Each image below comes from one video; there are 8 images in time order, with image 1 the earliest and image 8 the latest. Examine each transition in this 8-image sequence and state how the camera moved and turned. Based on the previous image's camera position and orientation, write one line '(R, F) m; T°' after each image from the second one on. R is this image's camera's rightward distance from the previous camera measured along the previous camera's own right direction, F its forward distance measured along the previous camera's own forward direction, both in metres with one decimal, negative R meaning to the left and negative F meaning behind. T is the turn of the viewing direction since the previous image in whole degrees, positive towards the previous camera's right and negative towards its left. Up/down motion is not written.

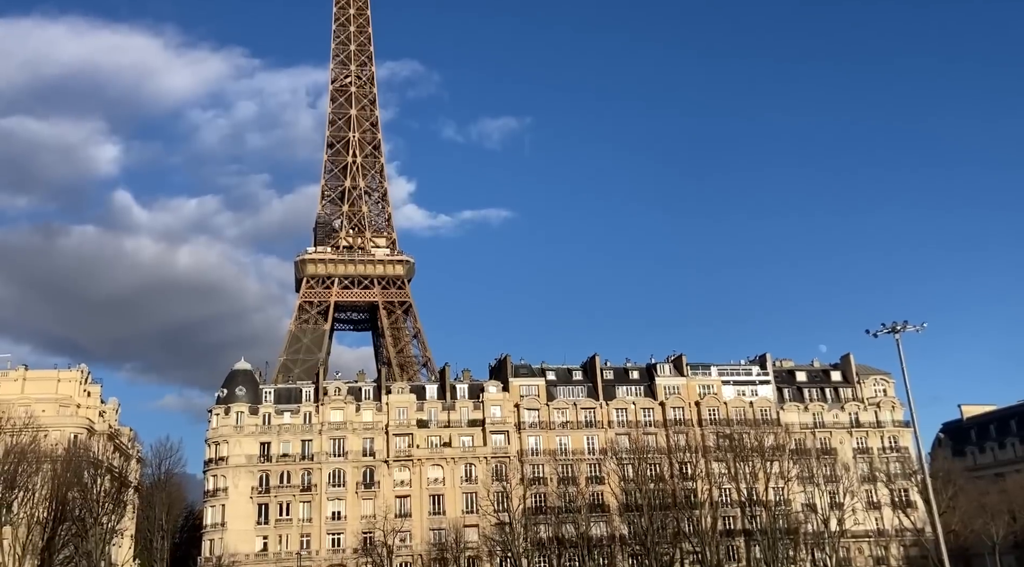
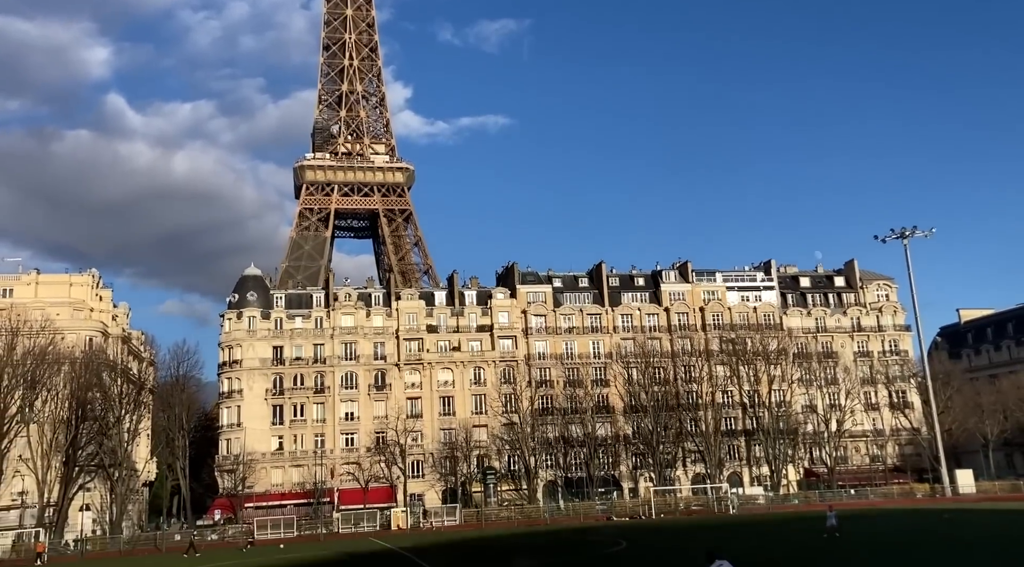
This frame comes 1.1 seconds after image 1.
(-0.5, -1.3) m; 0°
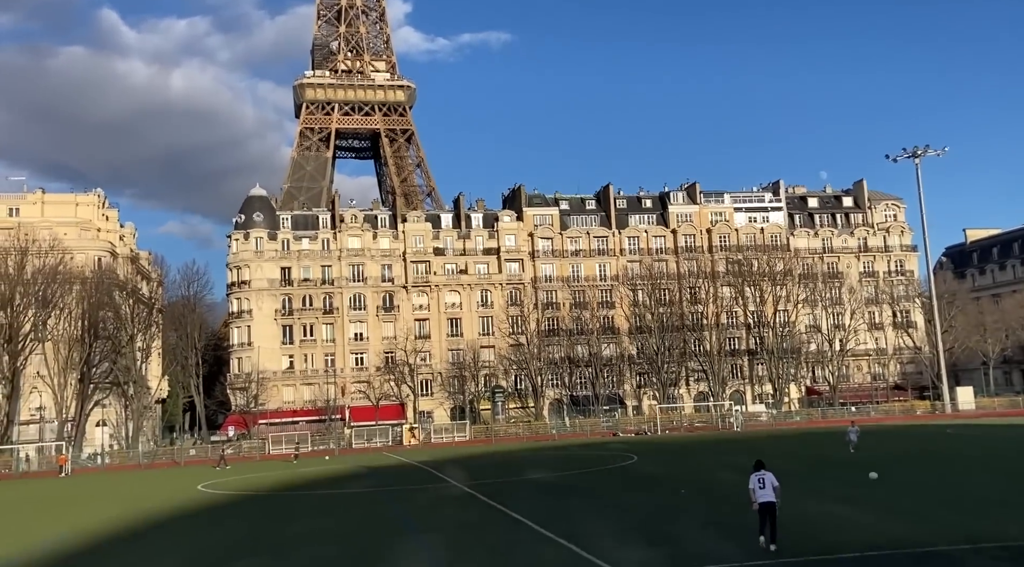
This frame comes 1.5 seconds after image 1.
(-0.4, -0.5) m; 0°
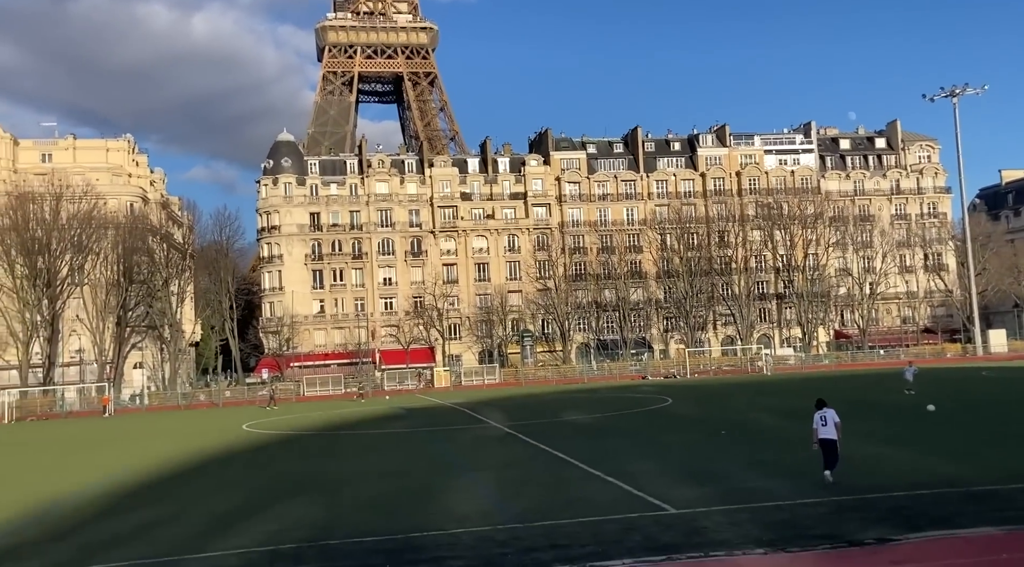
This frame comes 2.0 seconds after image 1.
(-0.3, -0.4) m; -2°
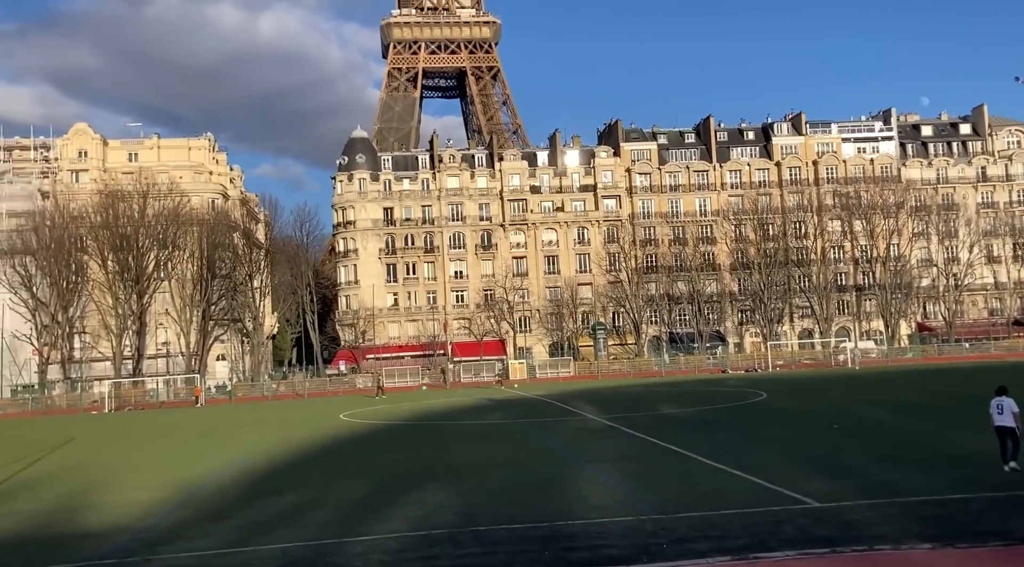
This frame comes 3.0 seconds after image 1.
(-0.9, -0.3) m; -4°
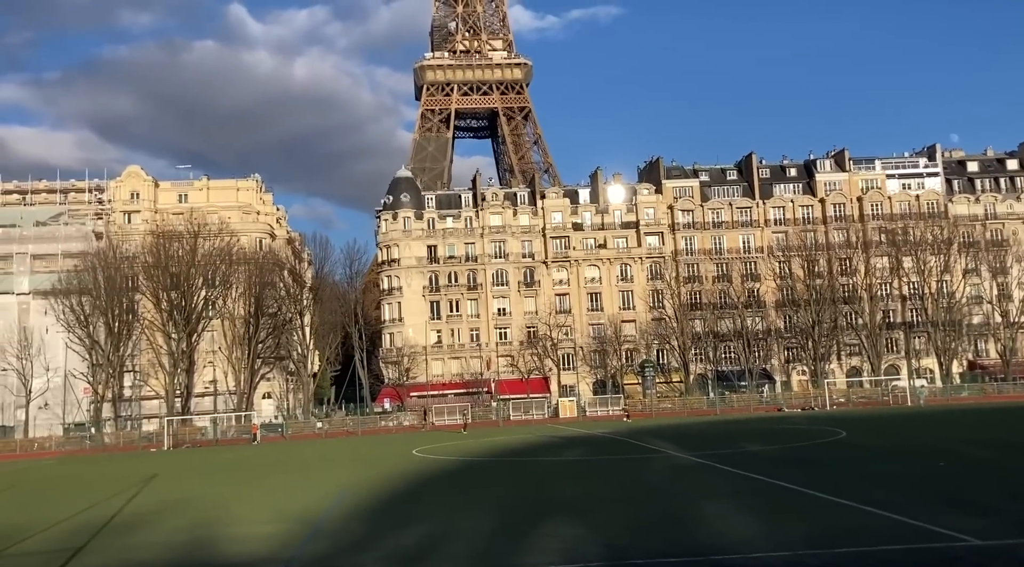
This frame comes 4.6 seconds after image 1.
(-1.4, -0.2) m; -2°
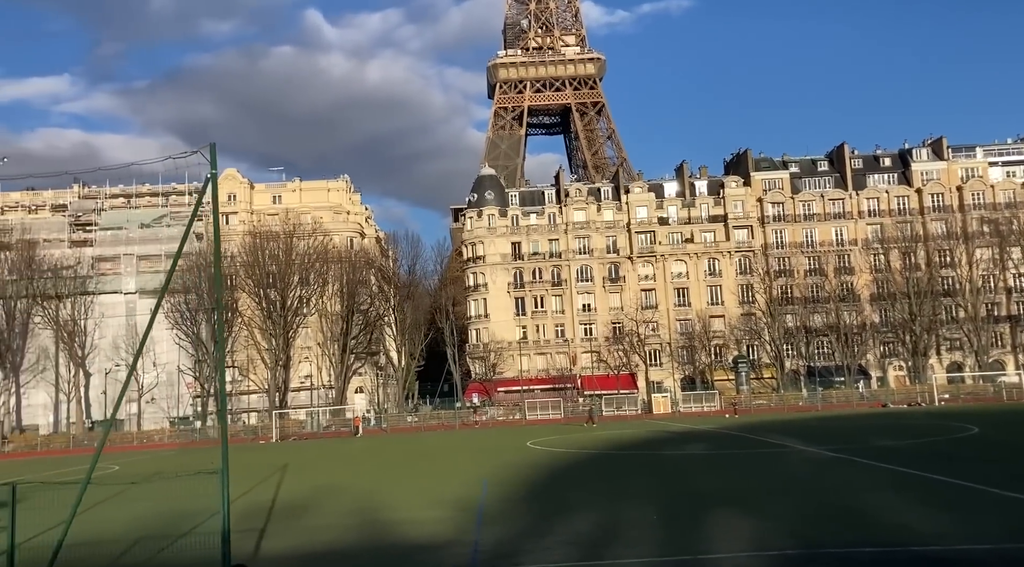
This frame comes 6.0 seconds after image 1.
(-1.3, -0.3) m; -5°
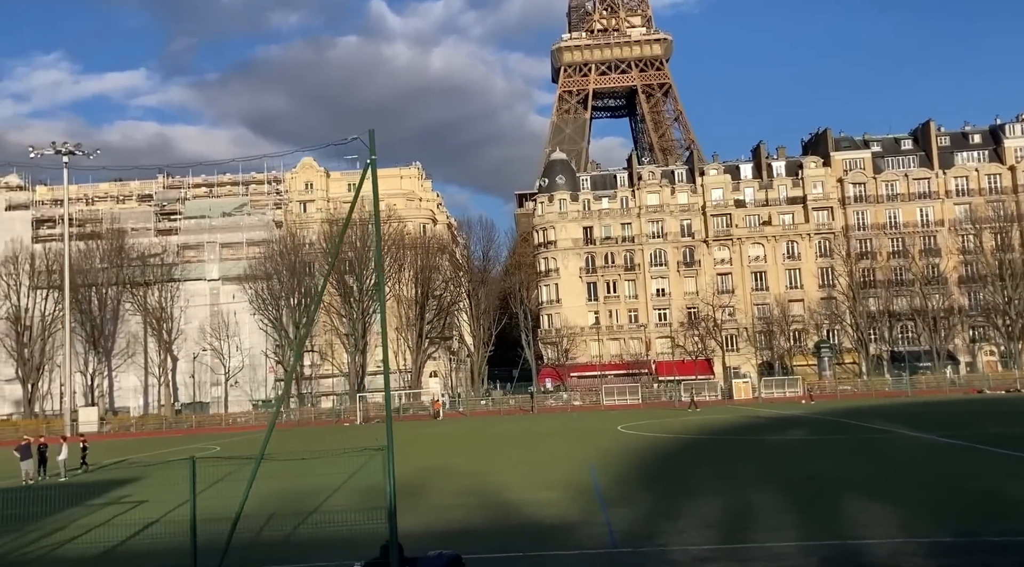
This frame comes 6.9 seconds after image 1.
(-0.8, +0.2) m; -4°
